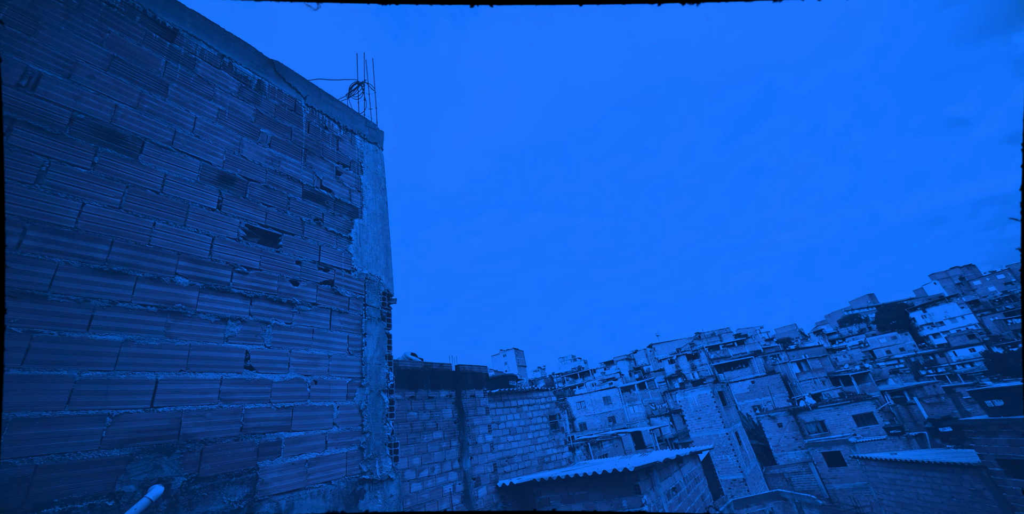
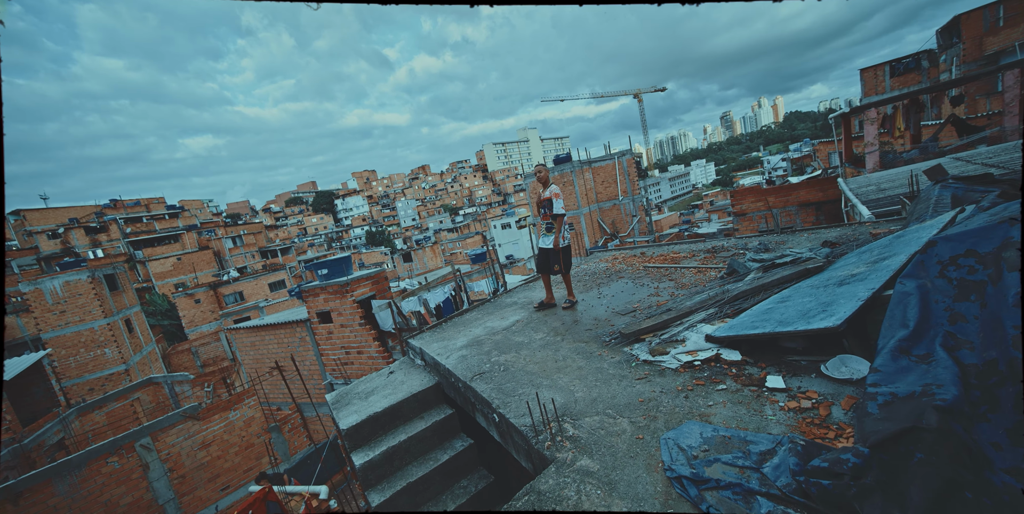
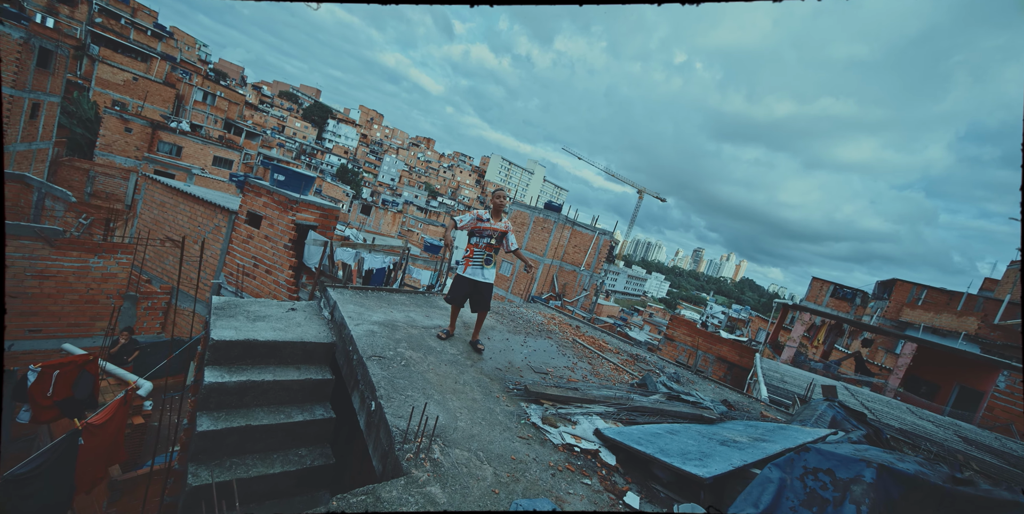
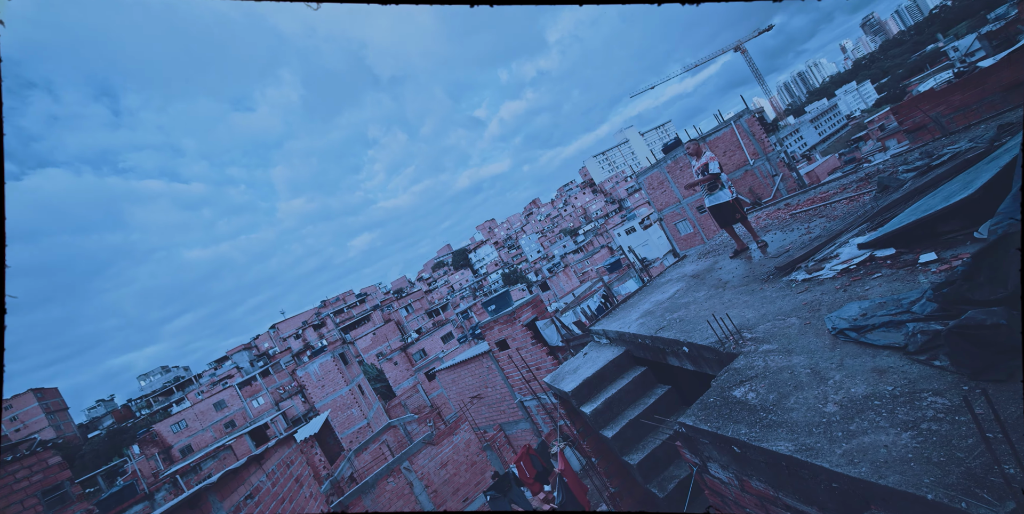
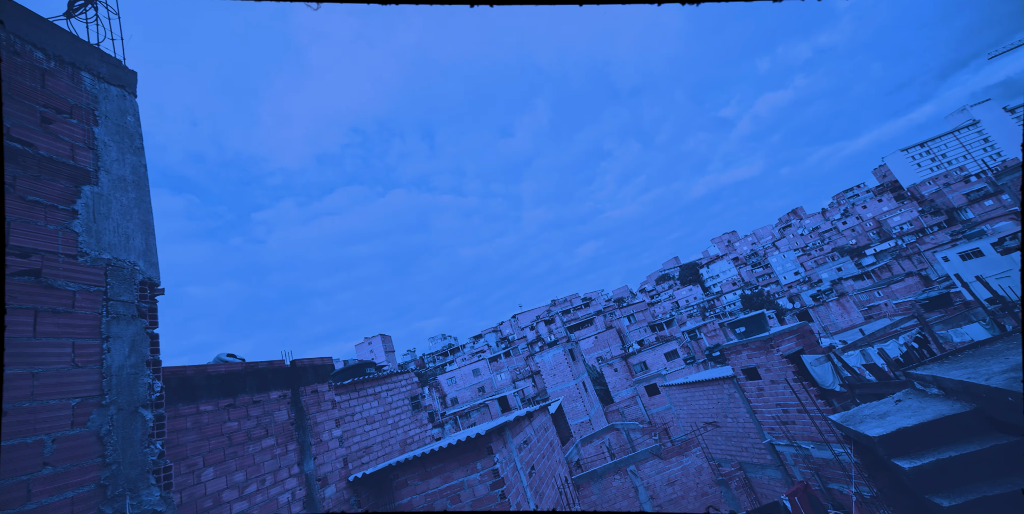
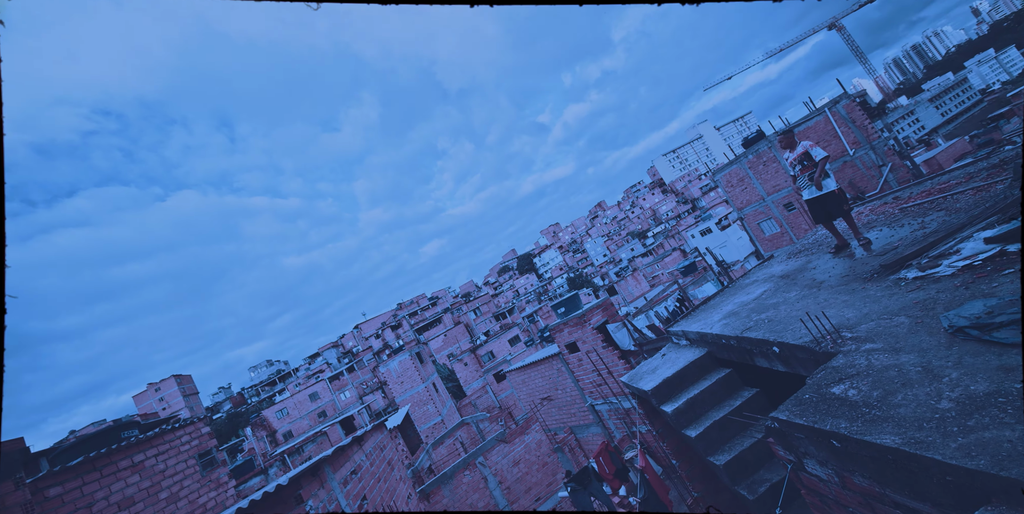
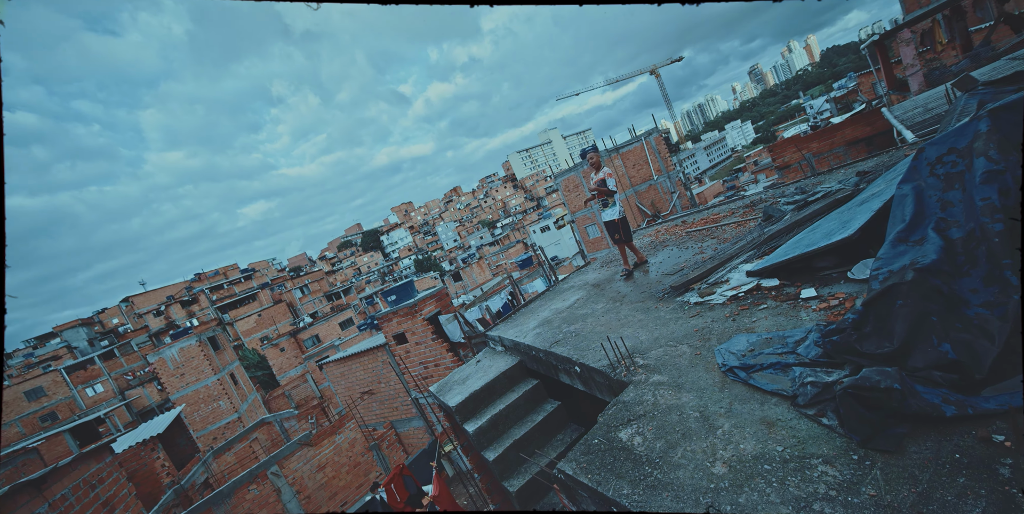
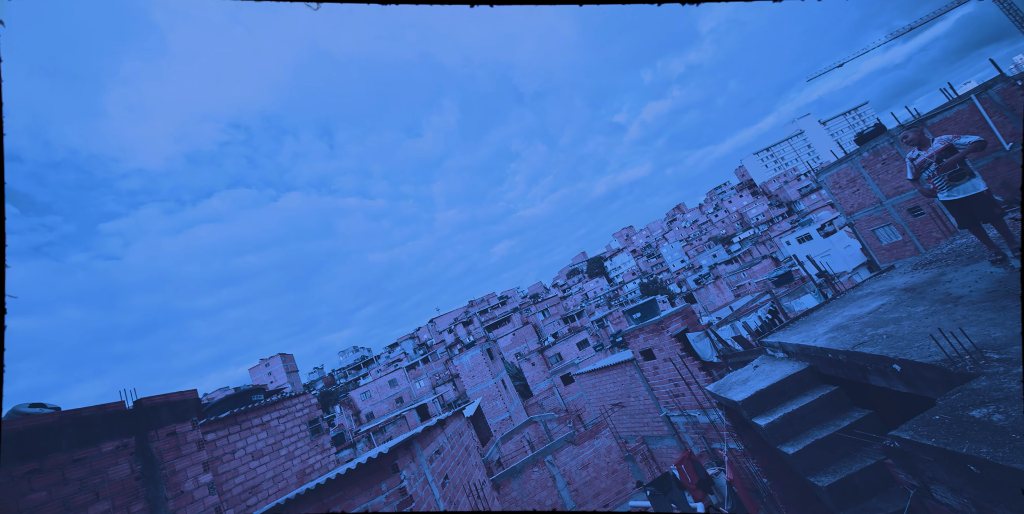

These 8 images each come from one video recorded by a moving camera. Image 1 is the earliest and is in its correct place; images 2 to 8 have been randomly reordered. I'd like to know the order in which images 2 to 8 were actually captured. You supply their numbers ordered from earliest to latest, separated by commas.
5, 8, 6, 4, 7, 2, 3
